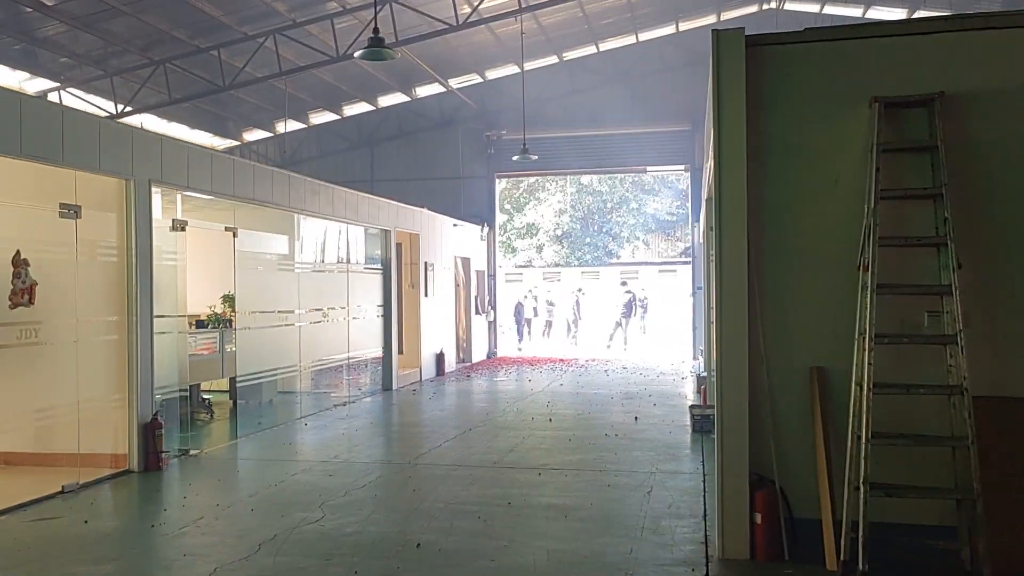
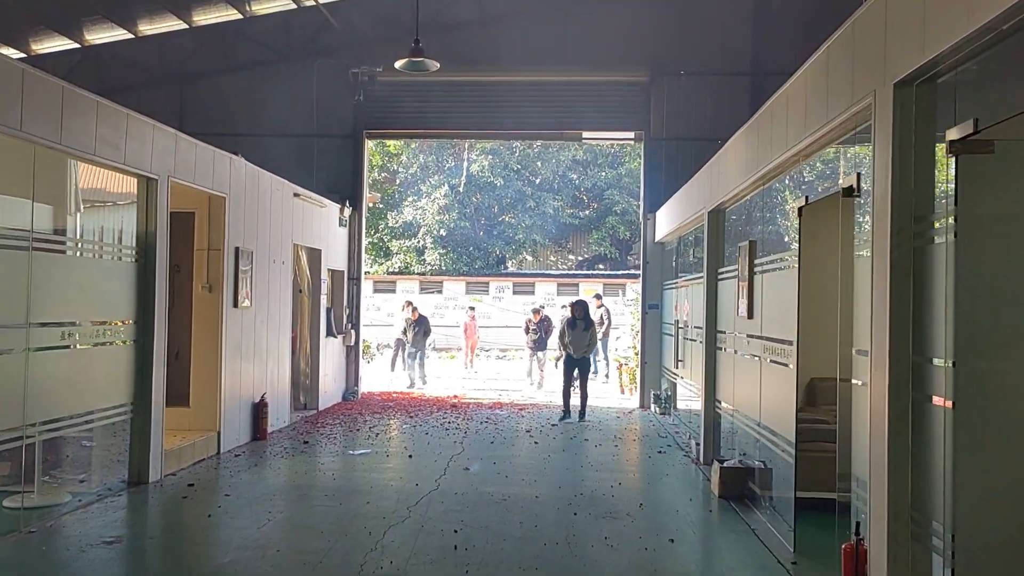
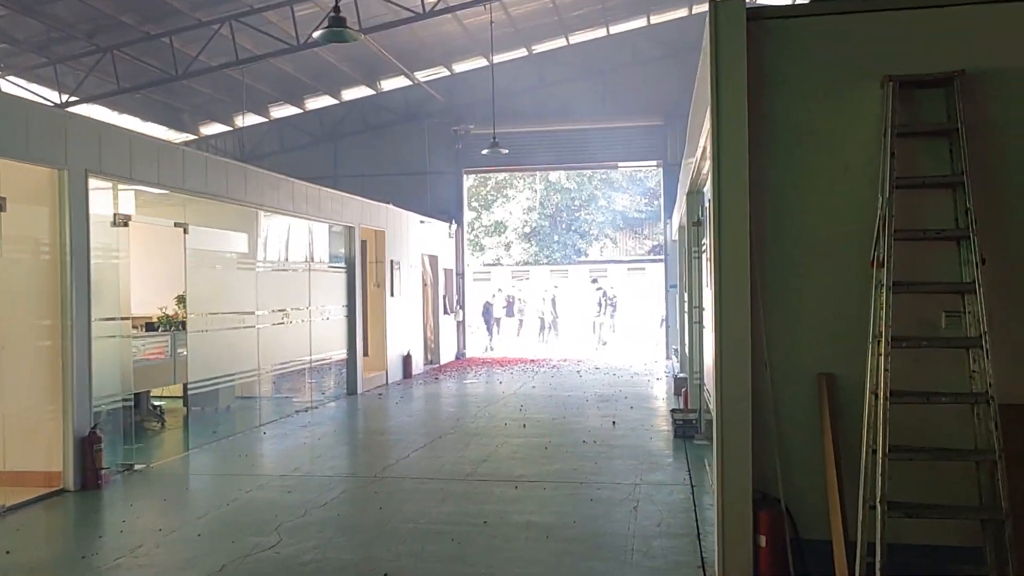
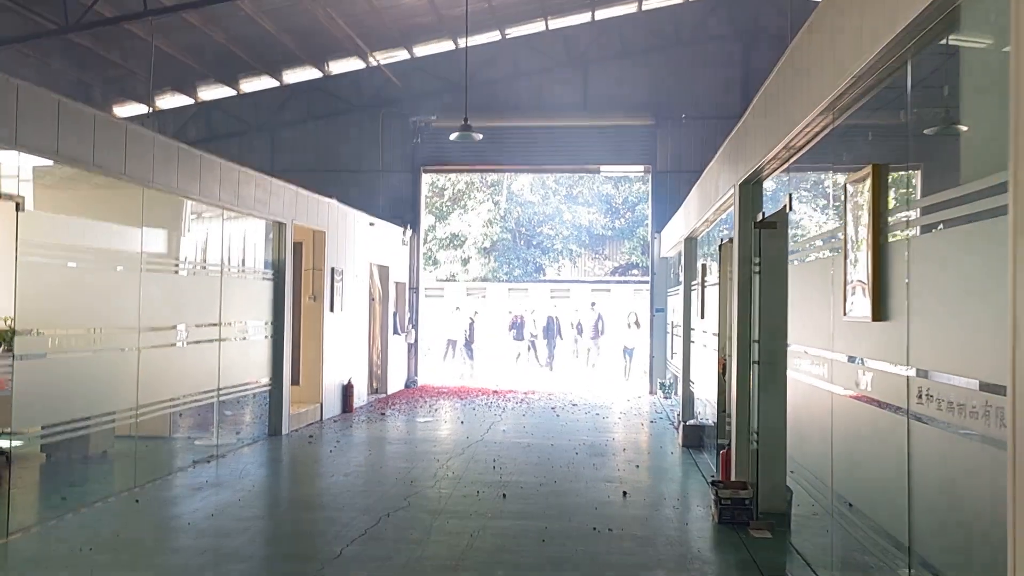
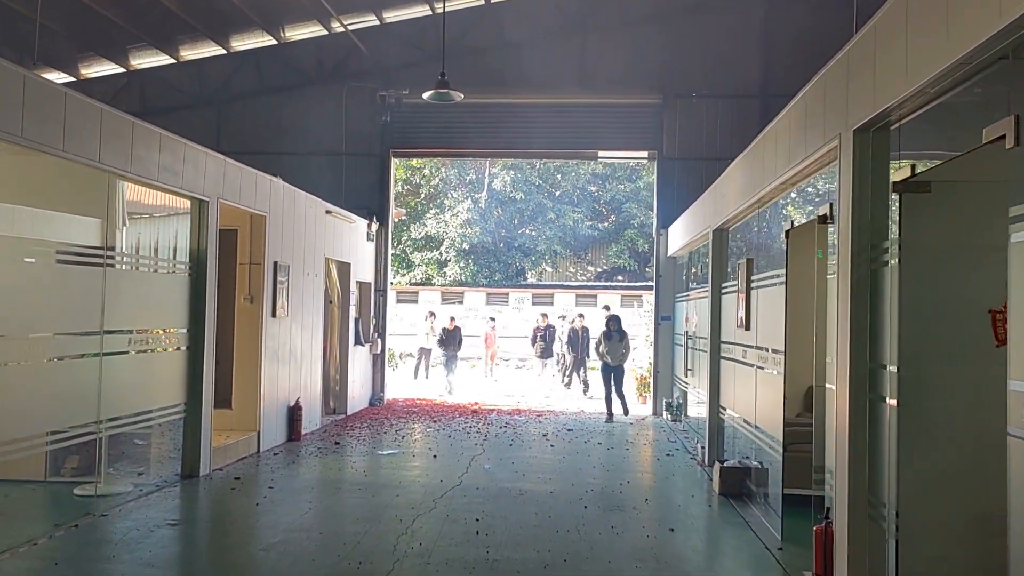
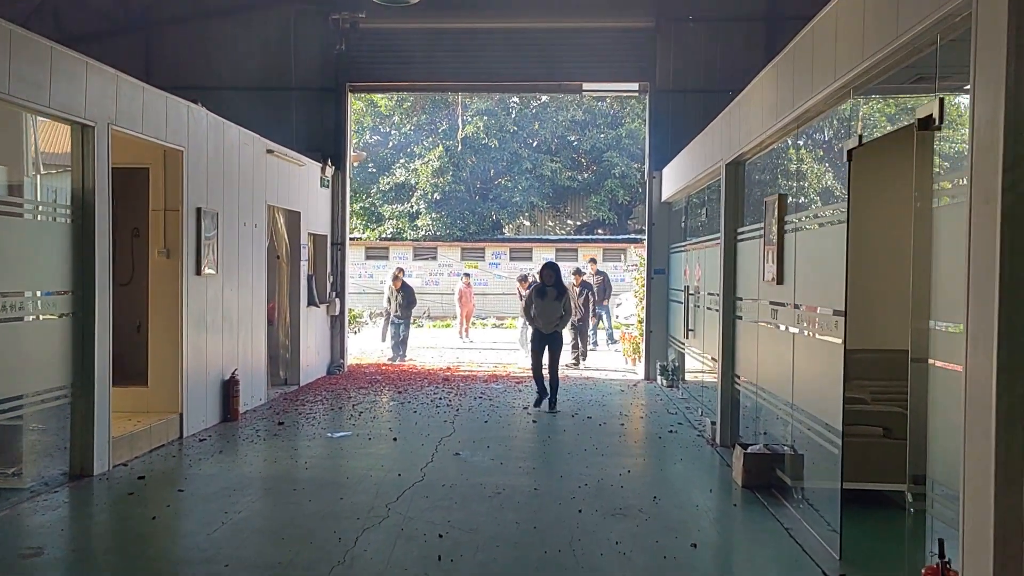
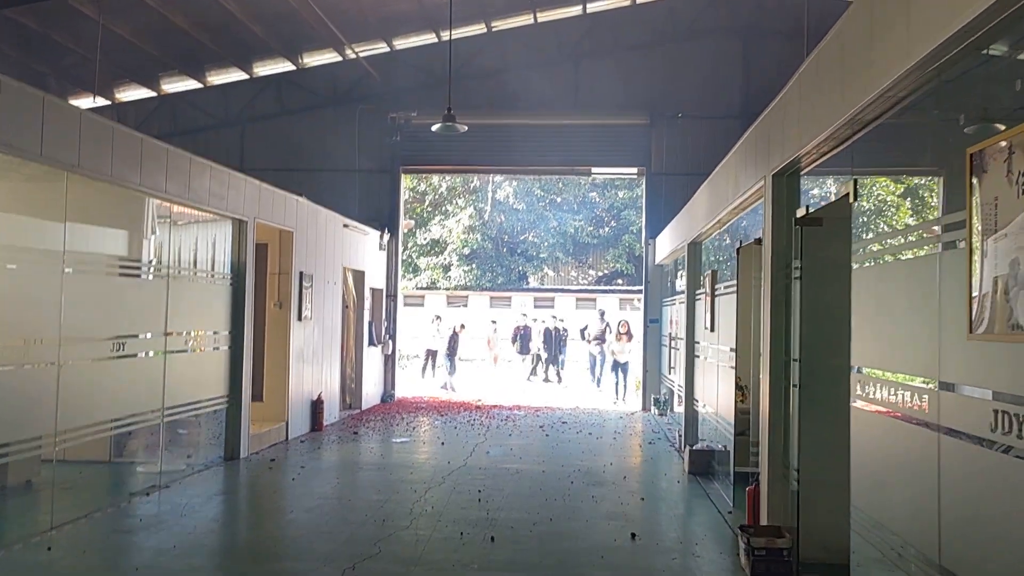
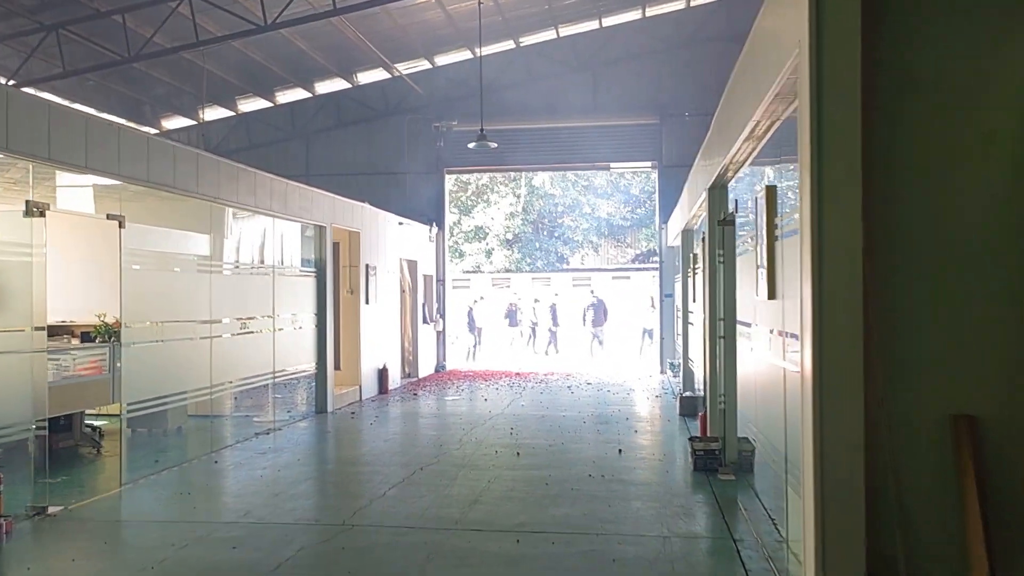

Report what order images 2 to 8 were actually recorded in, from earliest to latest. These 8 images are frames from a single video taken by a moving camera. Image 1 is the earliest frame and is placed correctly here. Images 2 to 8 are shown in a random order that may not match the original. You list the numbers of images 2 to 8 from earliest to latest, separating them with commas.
3, 8, 4, 7, 5, 2, 6
